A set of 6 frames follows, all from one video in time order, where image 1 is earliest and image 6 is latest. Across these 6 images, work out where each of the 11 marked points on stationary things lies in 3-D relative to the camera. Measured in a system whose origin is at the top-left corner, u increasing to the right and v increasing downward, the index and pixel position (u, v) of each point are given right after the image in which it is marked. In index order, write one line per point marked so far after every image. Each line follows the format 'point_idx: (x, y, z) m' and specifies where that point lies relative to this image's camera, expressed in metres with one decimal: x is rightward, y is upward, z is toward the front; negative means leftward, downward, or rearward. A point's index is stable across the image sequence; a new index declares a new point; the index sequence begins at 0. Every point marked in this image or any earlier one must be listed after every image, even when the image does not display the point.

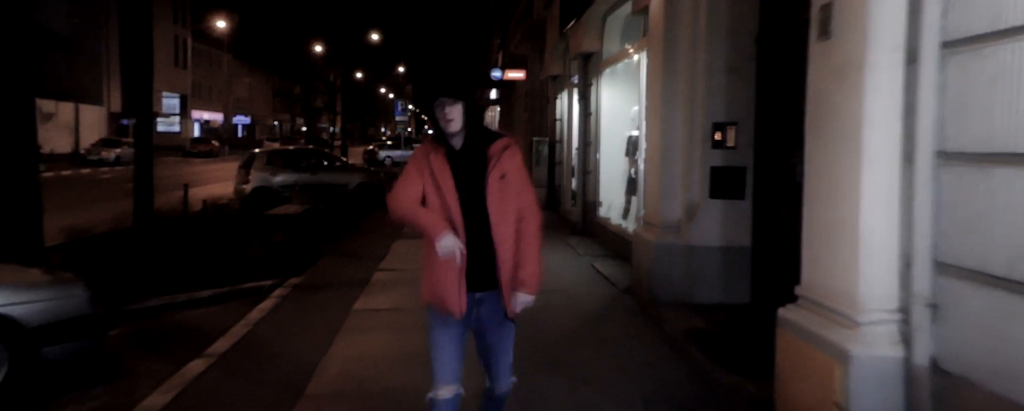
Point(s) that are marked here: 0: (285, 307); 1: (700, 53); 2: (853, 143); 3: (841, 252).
0: (-2.7, -1.2, +7.6) m
1: (+2.1, +1.7, +6.7) m
2: (+1.9, +0.4, +3.5) m
3: (+1.9, -0.3, +3.7) m
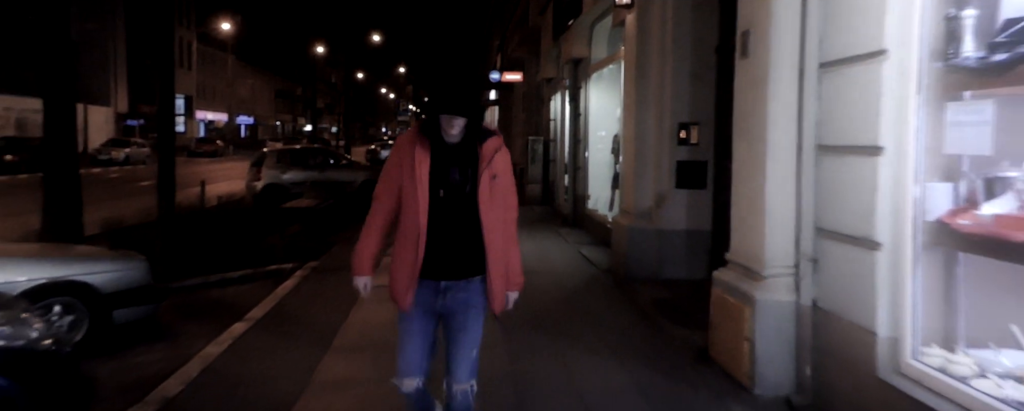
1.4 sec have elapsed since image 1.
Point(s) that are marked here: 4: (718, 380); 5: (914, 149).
0: (-2.8, -1.1, +8.6) m
1: (+2.0, +1.8, +7.8) m
2: (+1.9, +0.5, +4.6) m
3: (+1.8, -0.1, +4.7) m
4: (+1.6, -1.3, +4.8) m
5: (+2.2, +0.3, +3.5) m
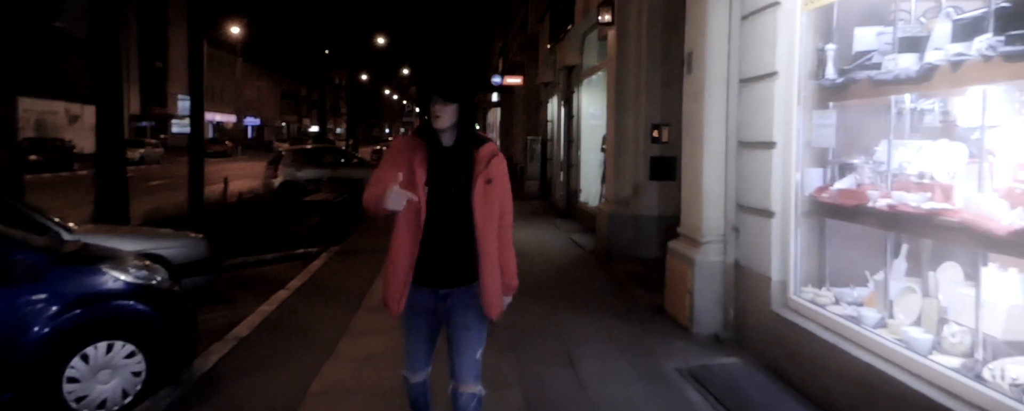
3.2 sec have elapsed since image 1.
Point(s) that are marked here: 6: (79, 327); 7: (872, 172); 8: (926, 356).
0: (-2.9, -0.9, +10.0) m
1: (+1.9, +2.0, +9.1) m
2: (+1.8, +0.7, +5.9) m
3: (+1.8, 0.0, +6.1) m
4: (+1.5, -1.2, +6.2) m
5: (+2.2, +0.5, +4.8) m
6: (-3.0, -0.9, +4.3) m
7: (+2.4, +0.2, +4.2) m
8: (+2.3, -0.8, +3.5) m
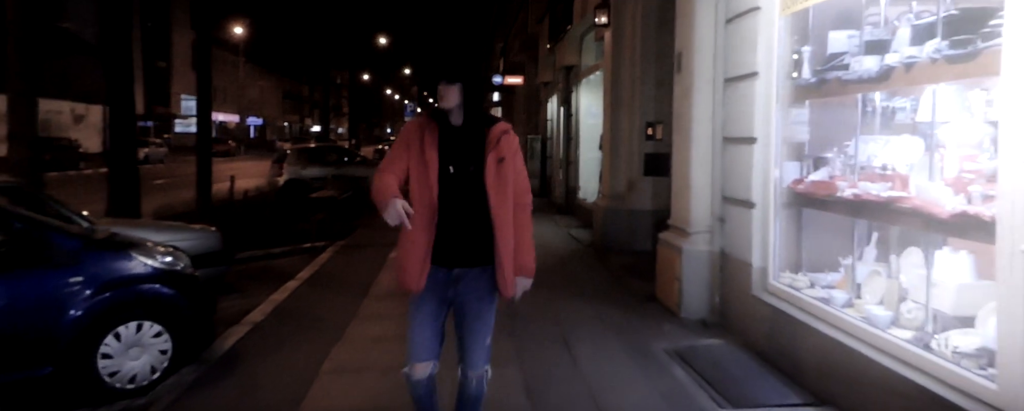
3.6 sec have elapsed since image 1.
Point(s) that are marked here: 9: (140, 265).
0: (-2.9, -0.8, +10.4) m
1: (+1.9, +2.0, +9.5) m
2: (+1.8, +0.7, +6.3) m
3: (+1.8, +0.1, +6.4) m
4: (+1.5, -1.1, +6.5) m
5: (+2.2, +0.6, +5.2) m
6: (-3.0, -0.8, +4.7) m
7: (+2.4, +0.3, +4.5) m
8: (+2.3, -0.8, +3.8) m
9: (-3.0, -0.5, +4.9) m
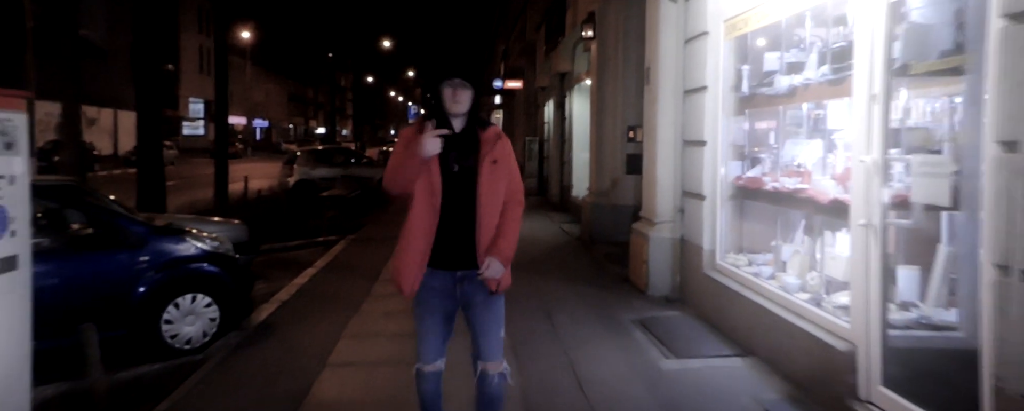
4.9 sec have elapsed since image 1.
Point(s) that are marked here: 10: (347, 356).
0: (-2.9, -0.8, +11.4) m
1: (+1.8, +2.1, +10.5) m
2: (+1.7, +0.8, +7.3) m
3: (+1.7, +0.2, +7.4) m
4: (+1.4, -1.0, +7.5) m
5: (+2.1, +0.6, +6.2) m
6: (-3.1, -0.7, +5.7) m
7: (+2.3, +0.4, +5.5) m
8: (+2.2, -0.7, +4.9) m
9: (-3.1, -0.4, +6.0) m
10: (-1.5, -1.3, +5.6) m
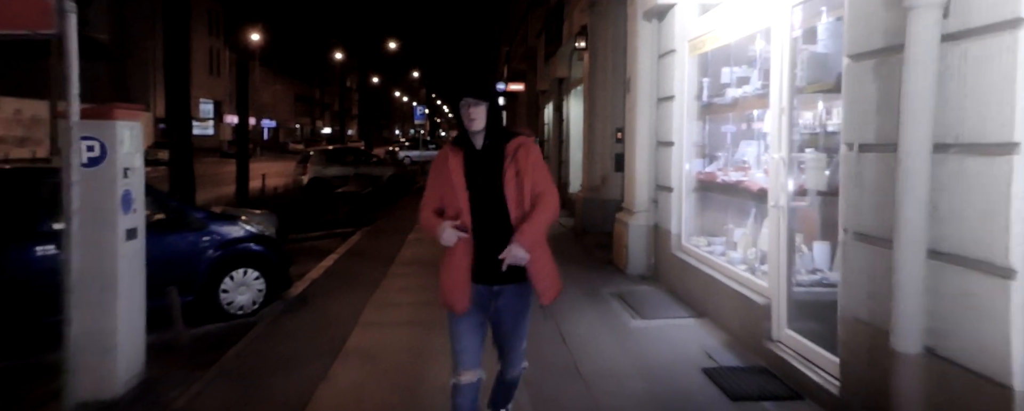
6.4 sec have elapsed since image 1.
0: (-2.9, -0.7, +12.6) m
1: (+1.8, +2.2, +11.6) m
2: (+1.7, +0.9, +8.4) m
3: (+1.6, +0.3, +8.6) m
4: (+1.4, -0.9, +8.7) m
5: (+2.0, +0.7, +7.3) m
6: (-3.2, -0.6, +6.9) m
7: (+2.3, +0.5, +6.7) m
8: (+2.2, -0.6, +6.0) m
9: (-3.1, -0.3, +7.1) m
10: (-1.5, -1.2, +6.8) m
